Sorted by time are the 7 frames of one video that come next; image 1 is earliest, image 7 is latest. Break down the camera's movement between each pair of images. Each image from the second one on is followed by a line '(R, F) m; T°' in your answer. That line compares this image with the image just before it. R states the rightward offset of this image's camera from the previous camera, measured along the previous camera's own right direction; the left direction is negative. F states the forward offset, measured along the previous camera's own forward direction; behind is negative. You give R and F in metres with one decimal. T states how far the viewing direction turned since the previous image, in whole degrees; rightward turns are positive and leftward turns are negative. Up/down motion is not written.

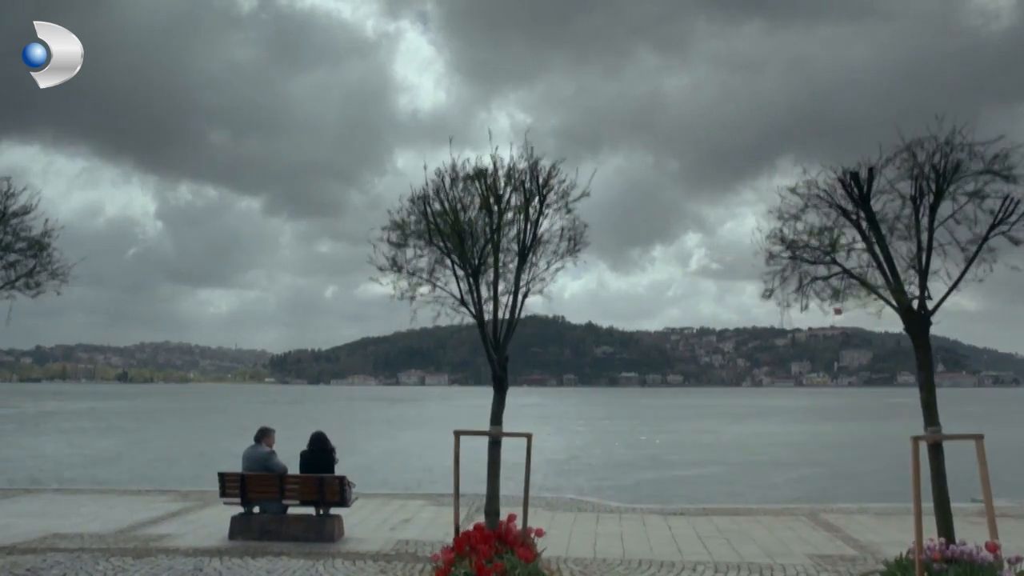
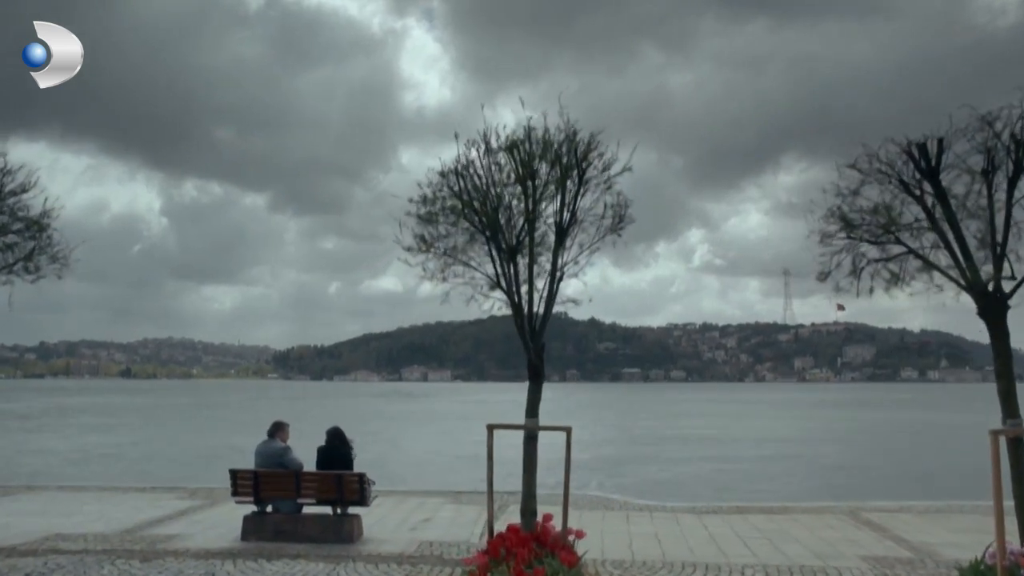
(-0.3, +0.8) m; 0°
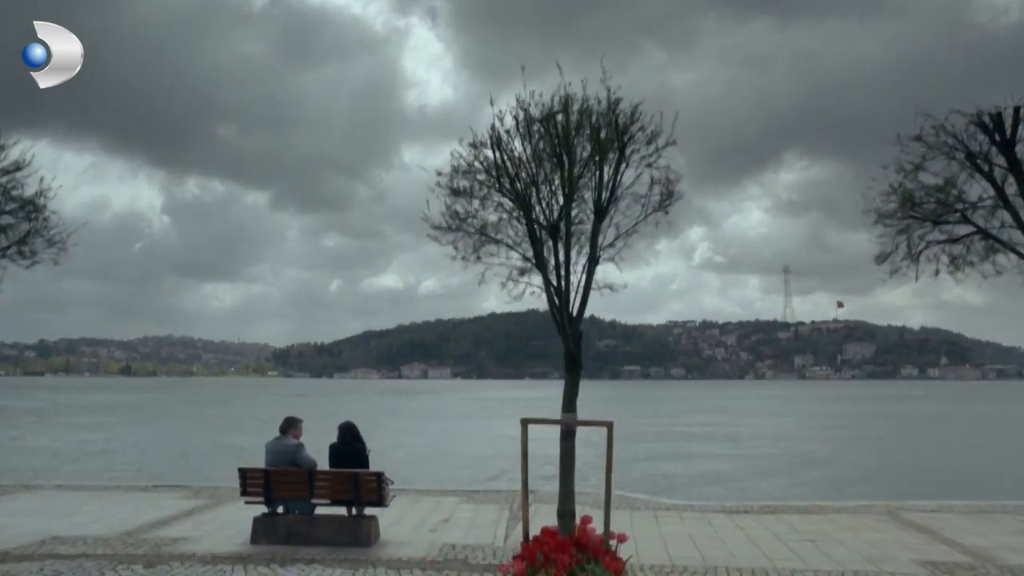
(-0.3, +0.8) m; 0°
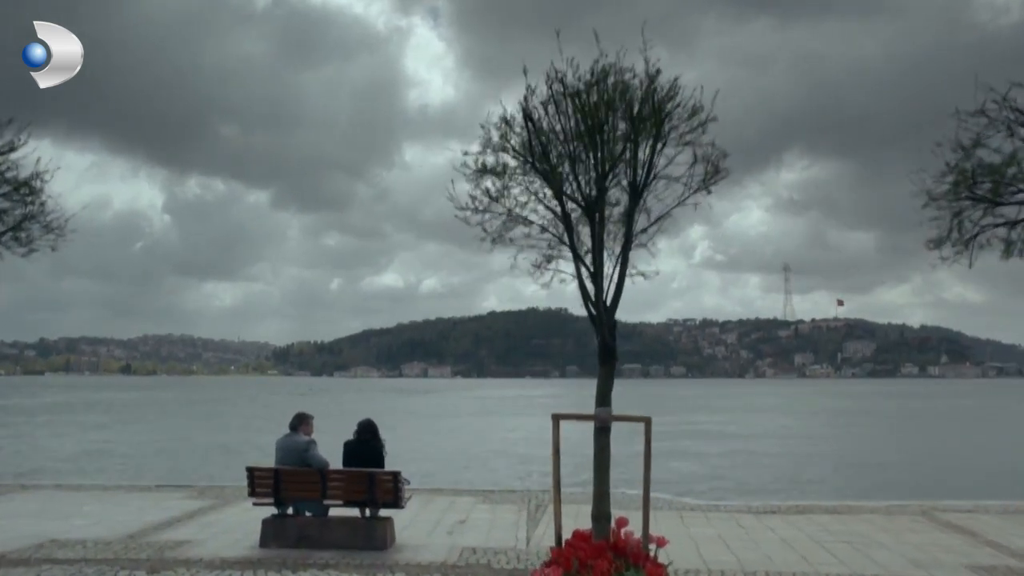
(-0.3, +0.6) m; 0°
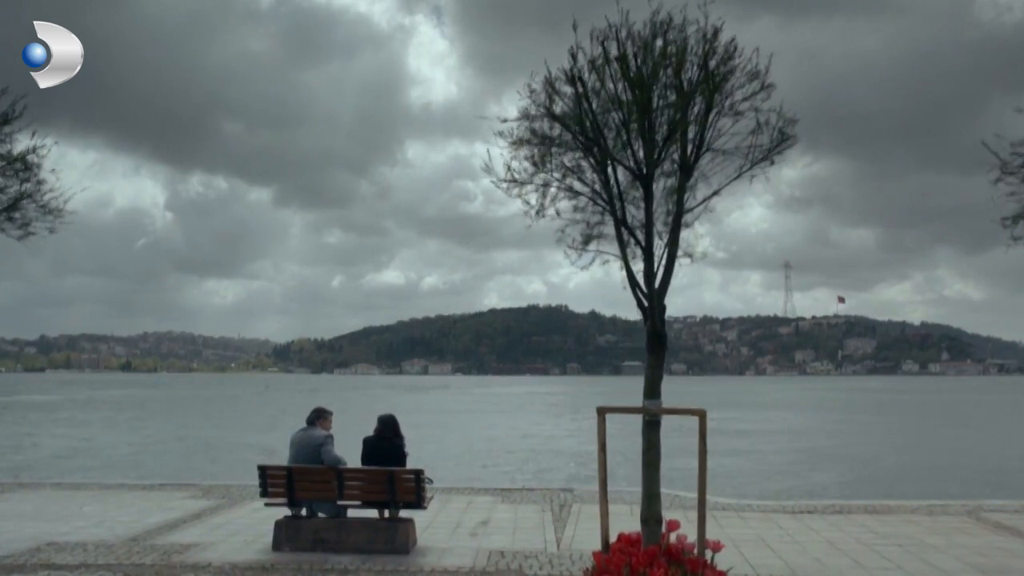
(-0.3, +0.8) m; 0°
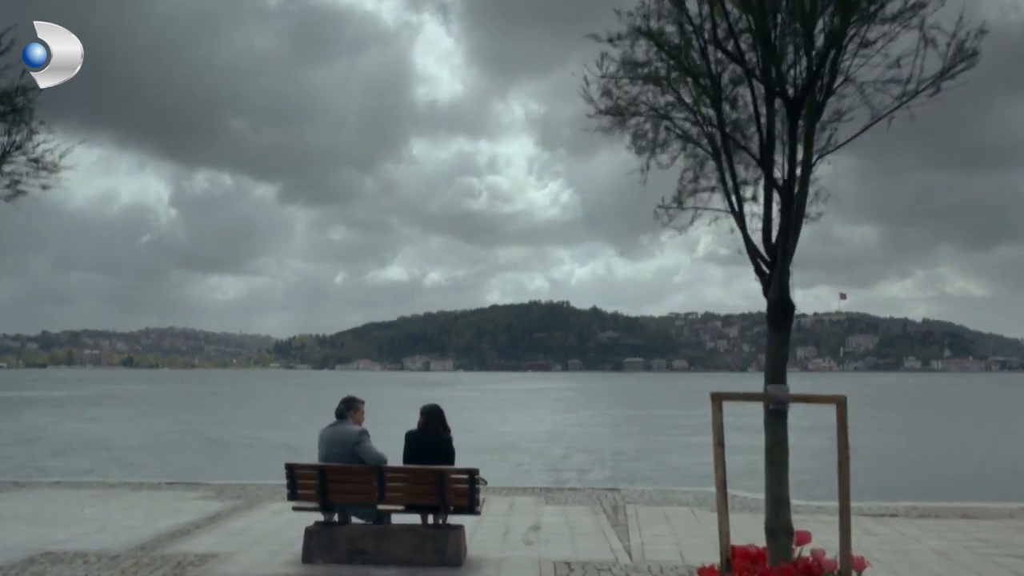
(-0.6, +1.5) m; 0°
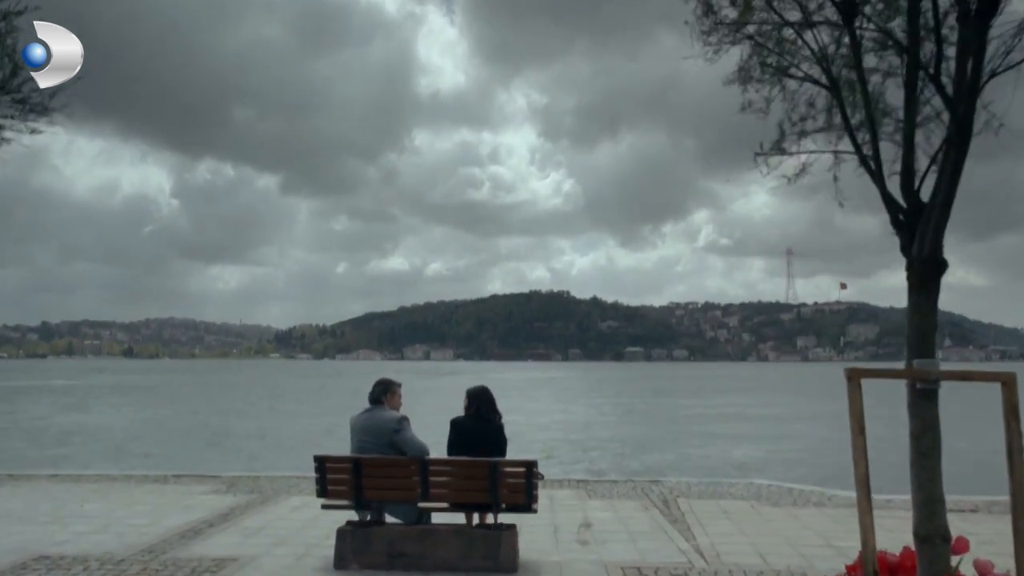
(-0.5, +1.2) m; 0°
